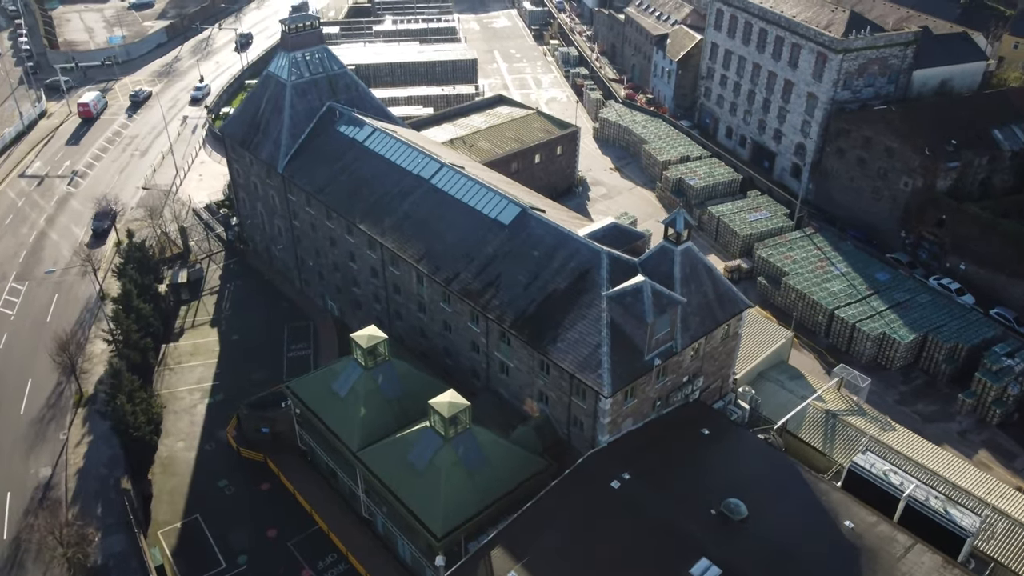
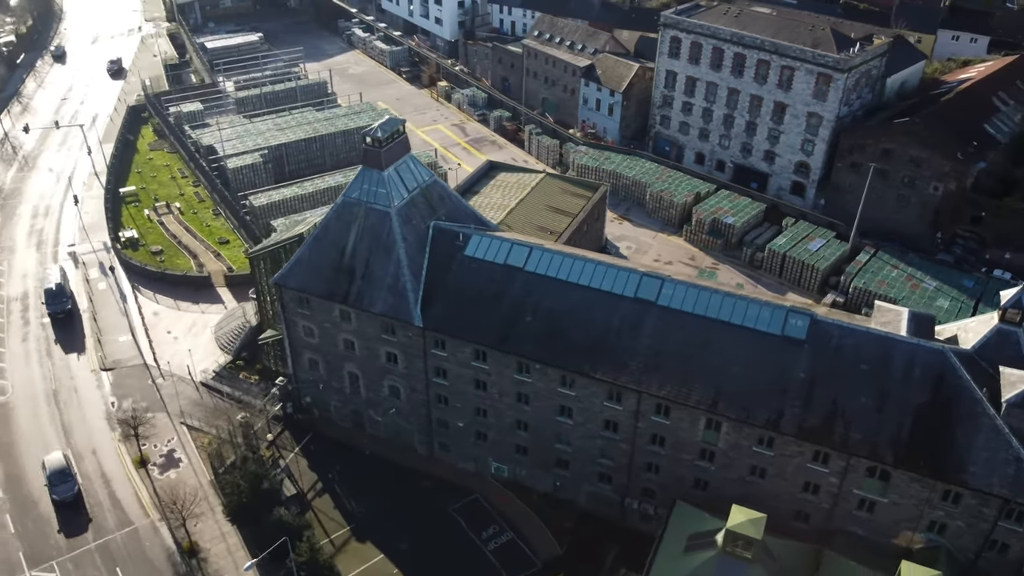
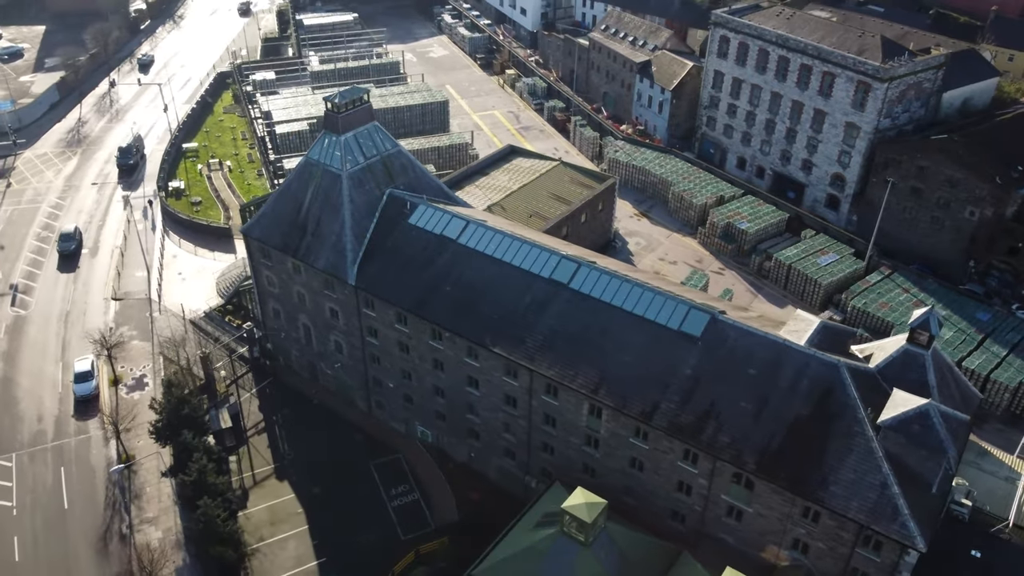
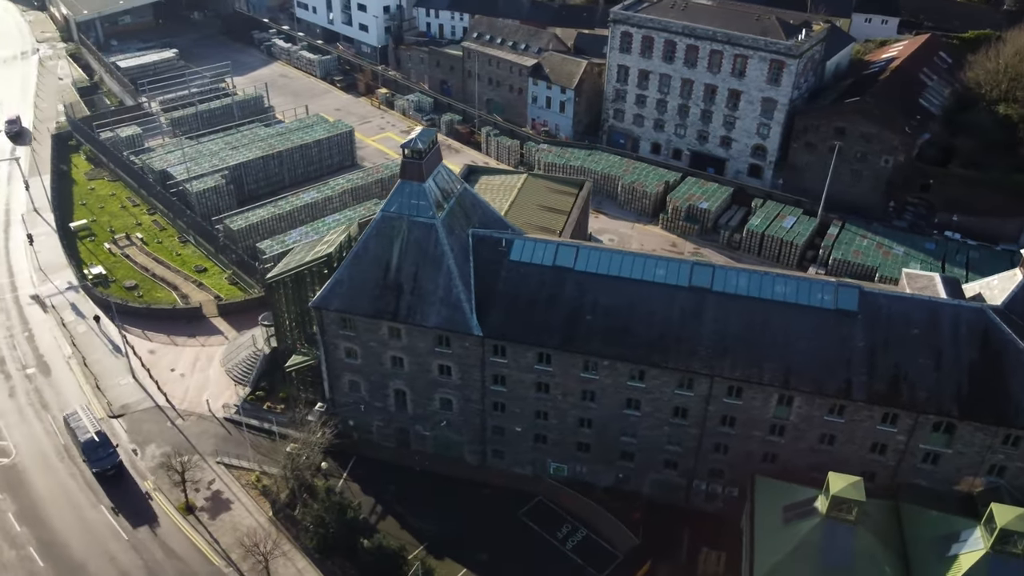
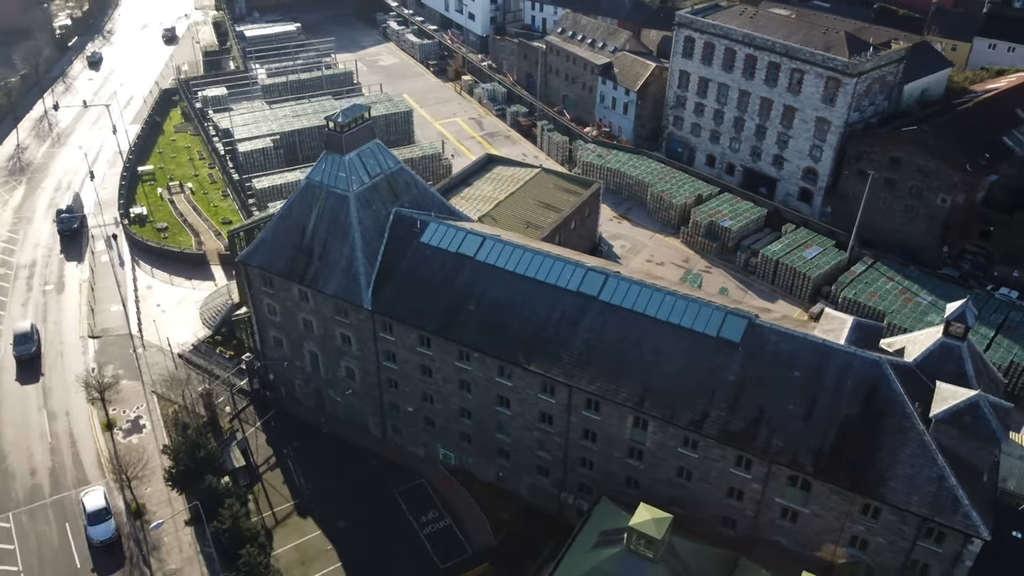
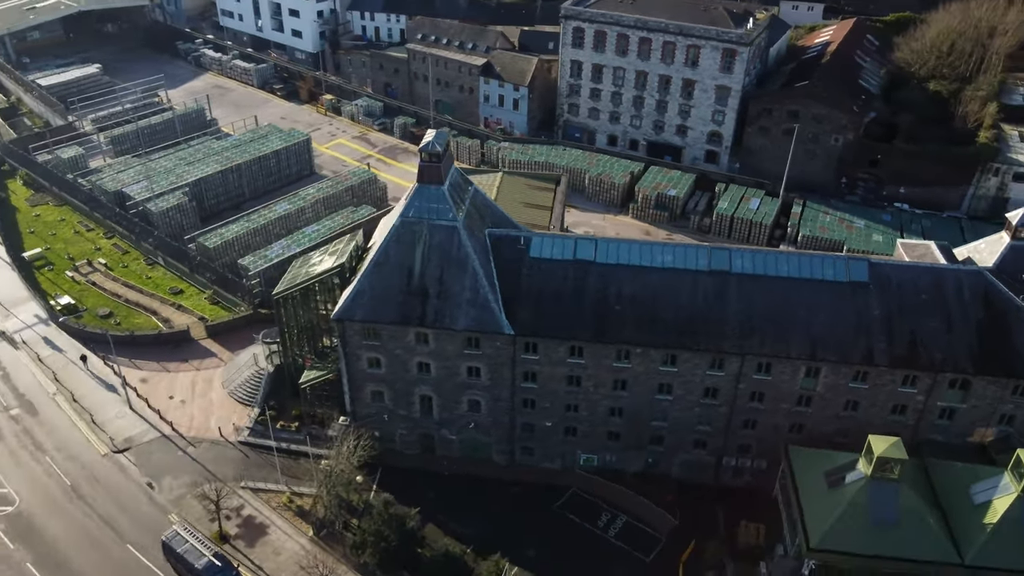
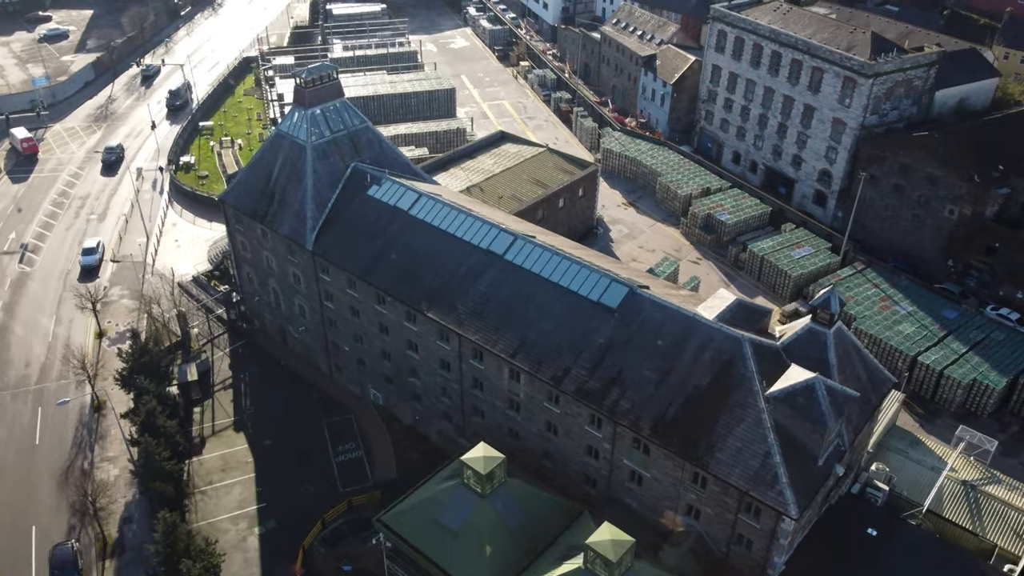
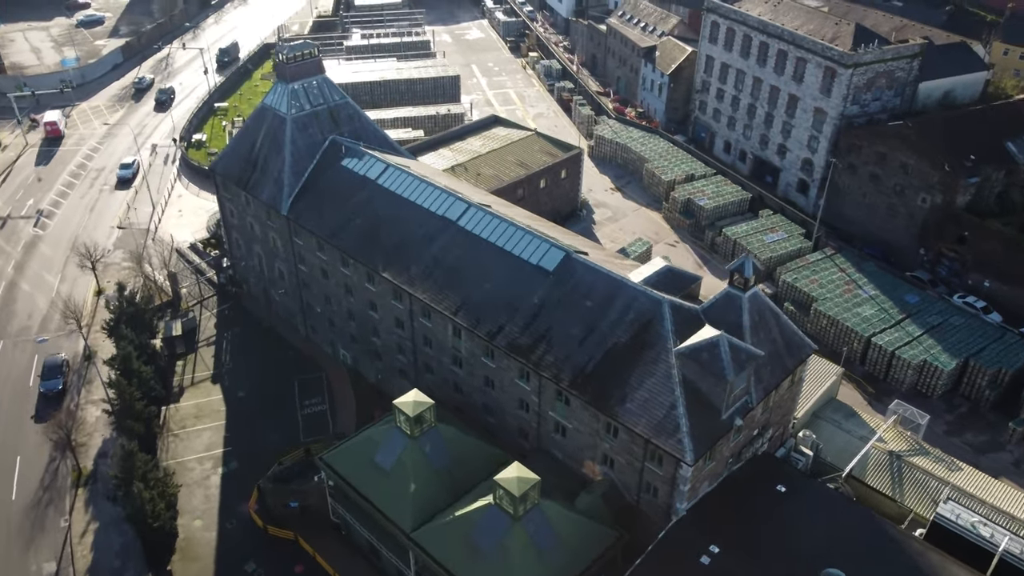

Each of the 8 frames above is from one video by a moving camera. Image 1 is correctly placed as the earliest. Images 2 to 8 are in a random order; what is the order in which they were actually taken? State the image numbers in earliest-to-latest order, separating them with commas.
8, 7, 3, 5, 2, 4, 6
